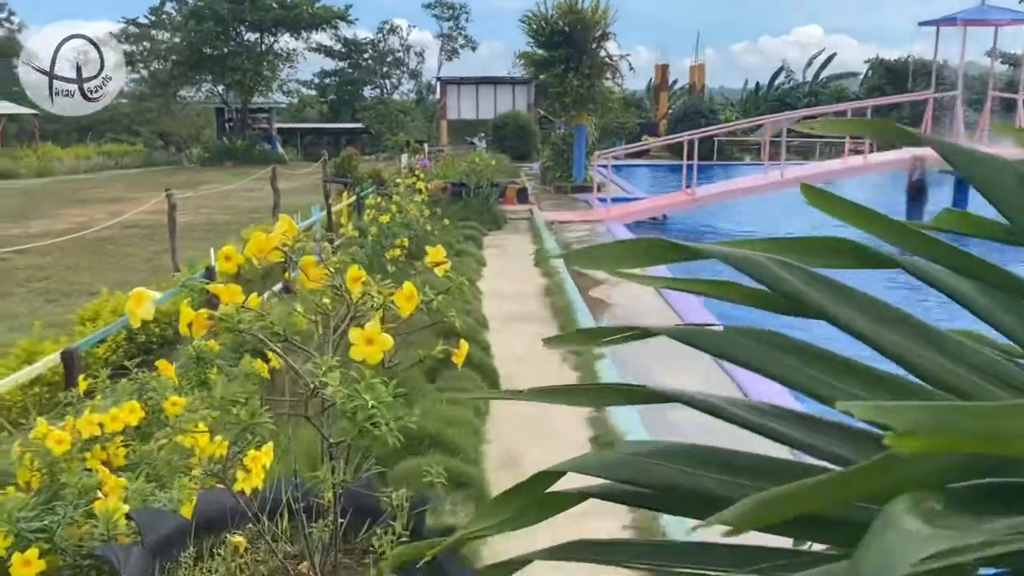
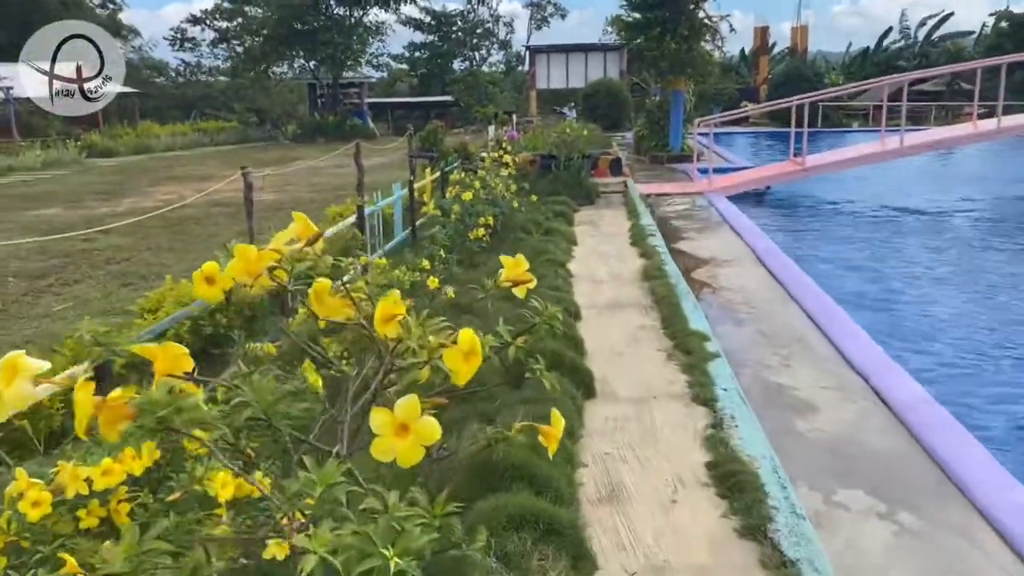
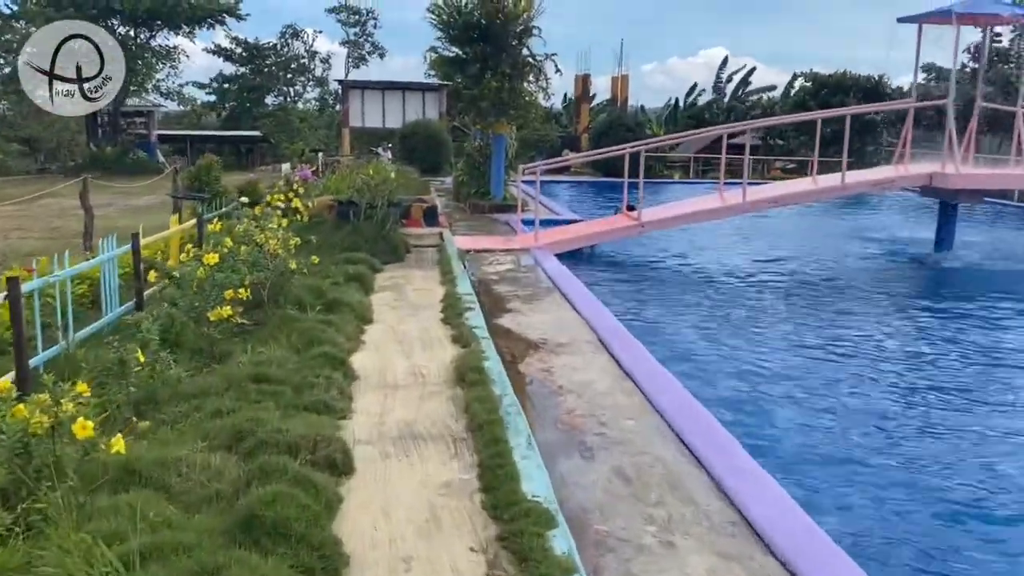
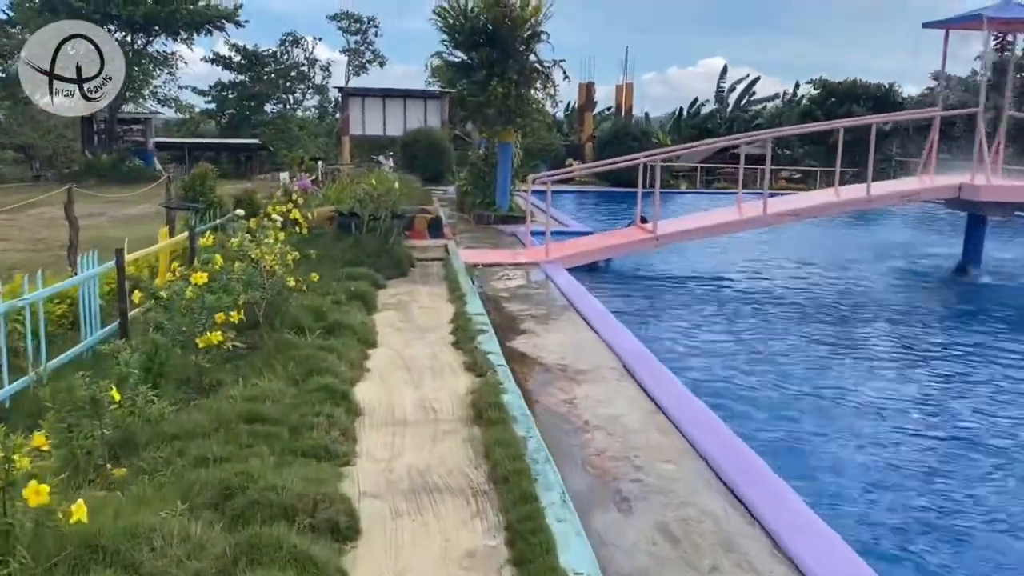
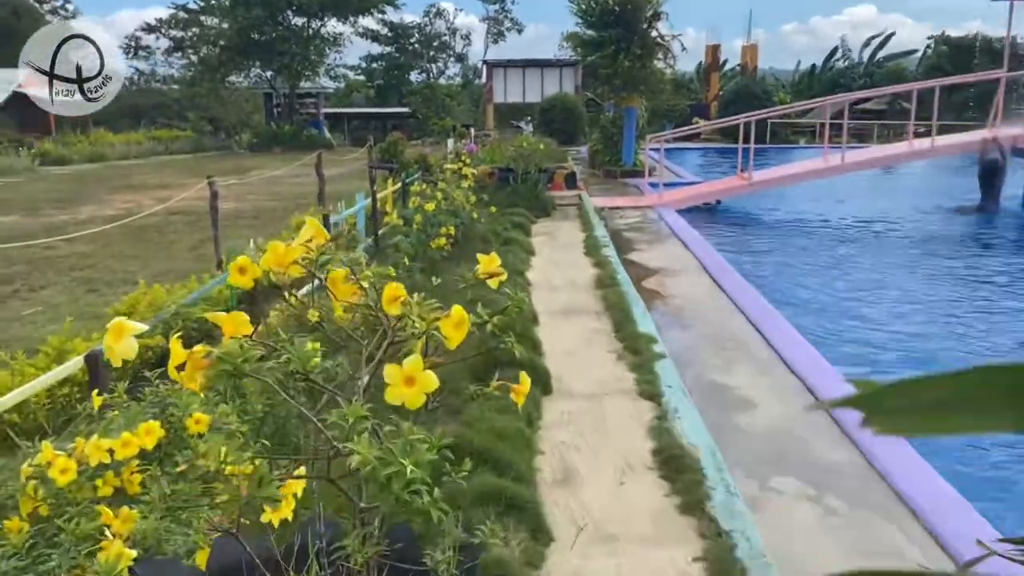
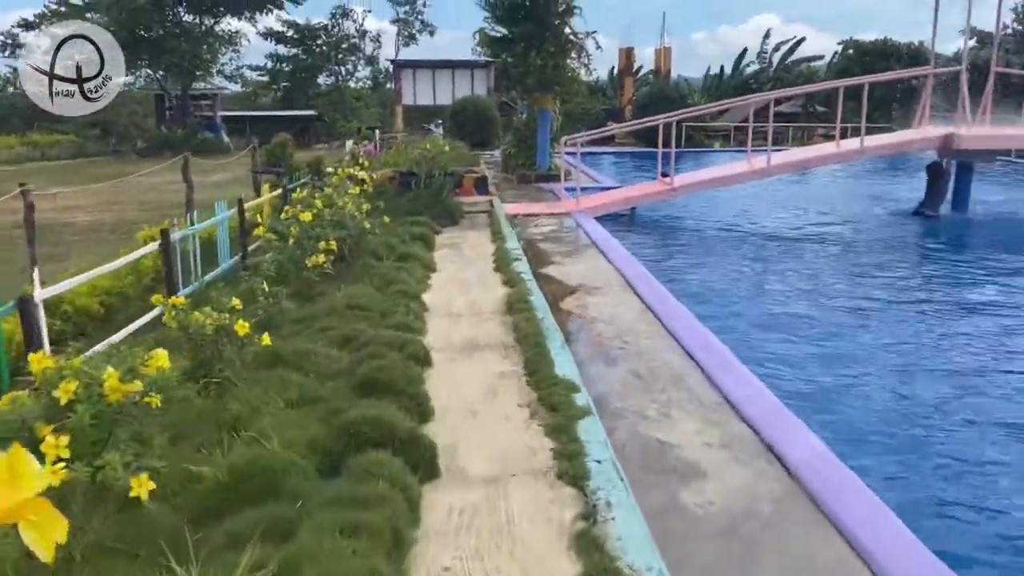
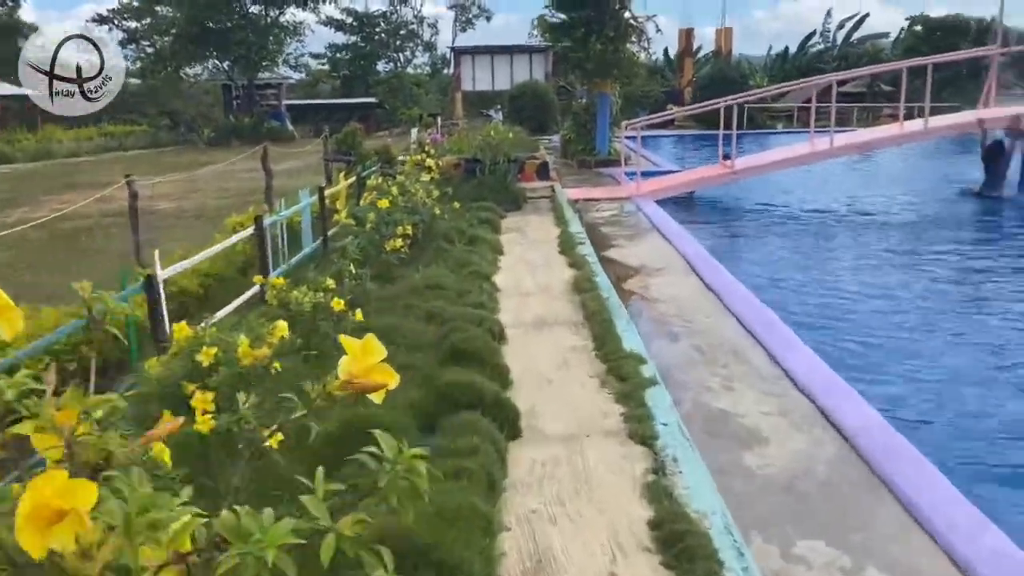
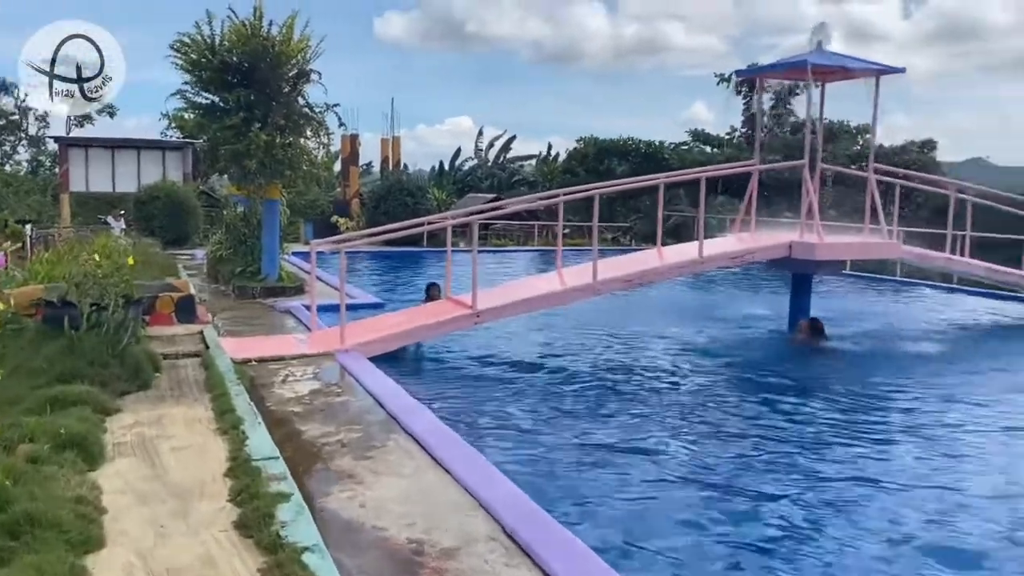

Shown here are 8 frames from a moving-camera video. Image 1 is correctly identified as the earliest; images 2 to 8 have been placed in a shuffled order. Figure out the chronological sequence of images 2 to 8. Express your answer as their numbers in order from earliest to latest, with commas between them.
5, 2, 7, 6, 3, 4, 8
